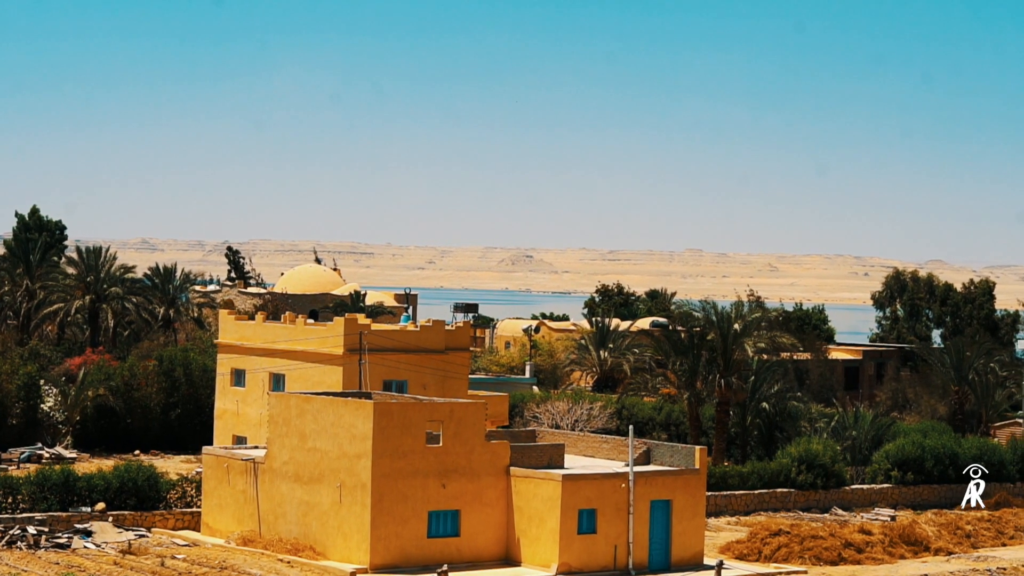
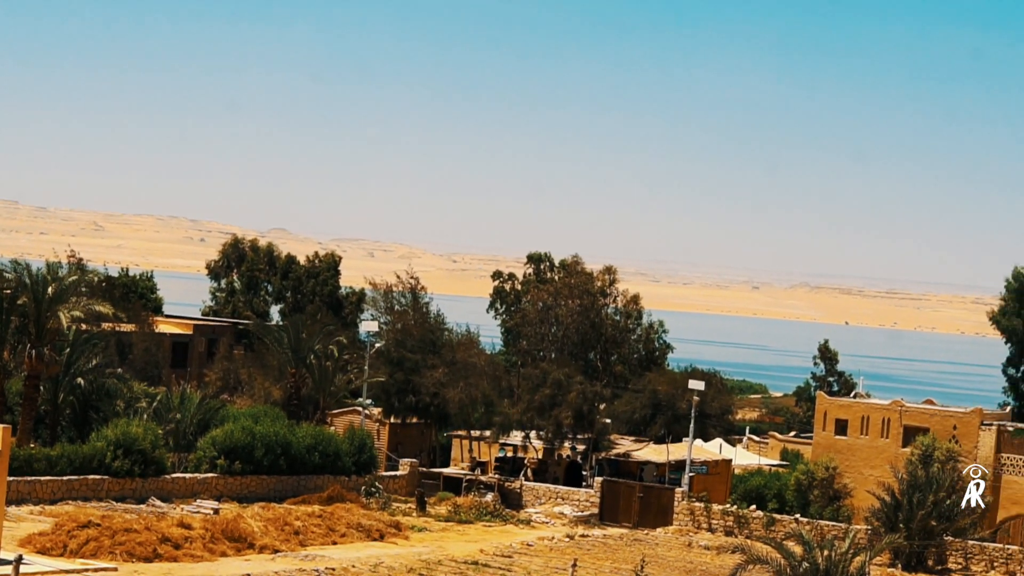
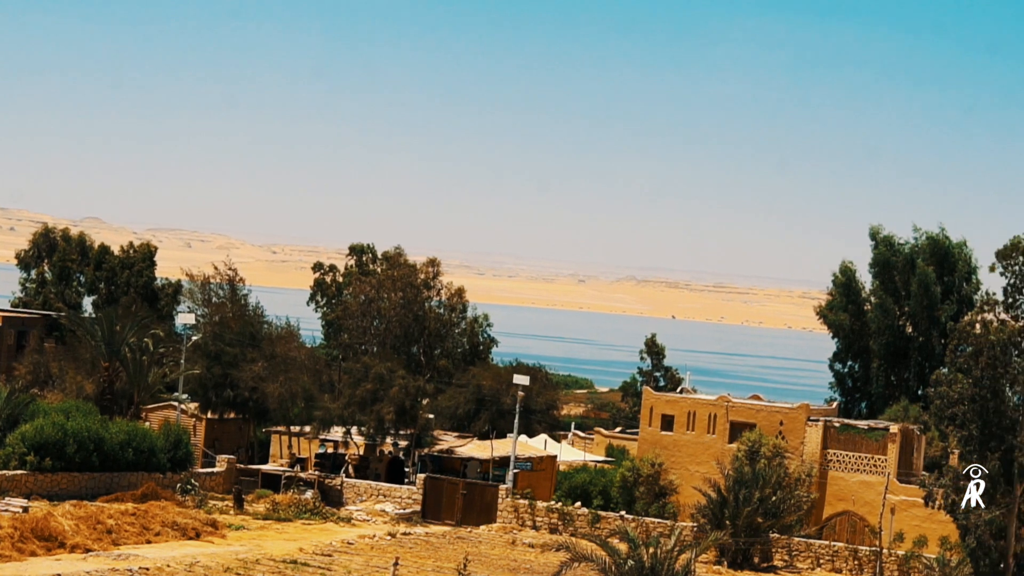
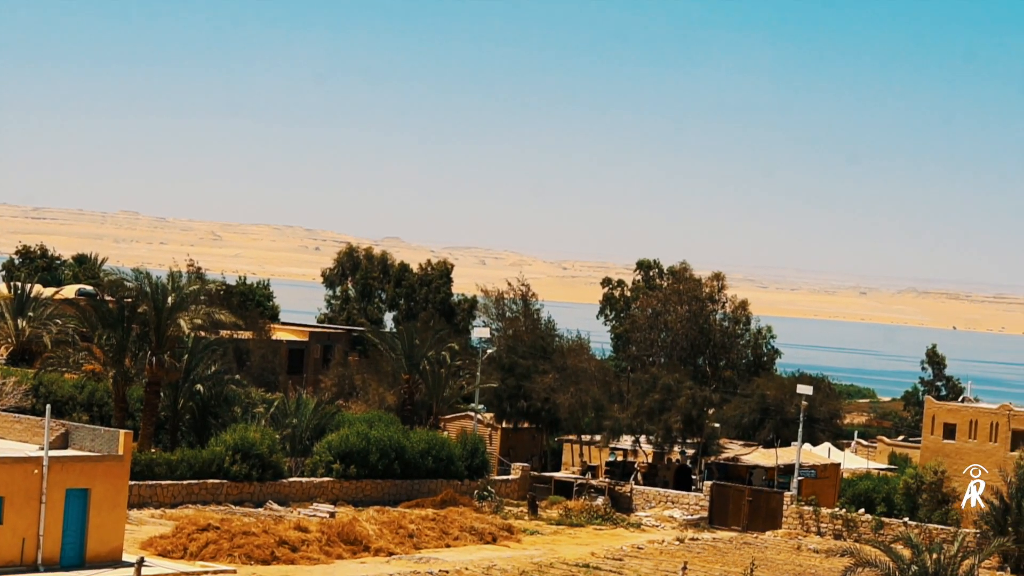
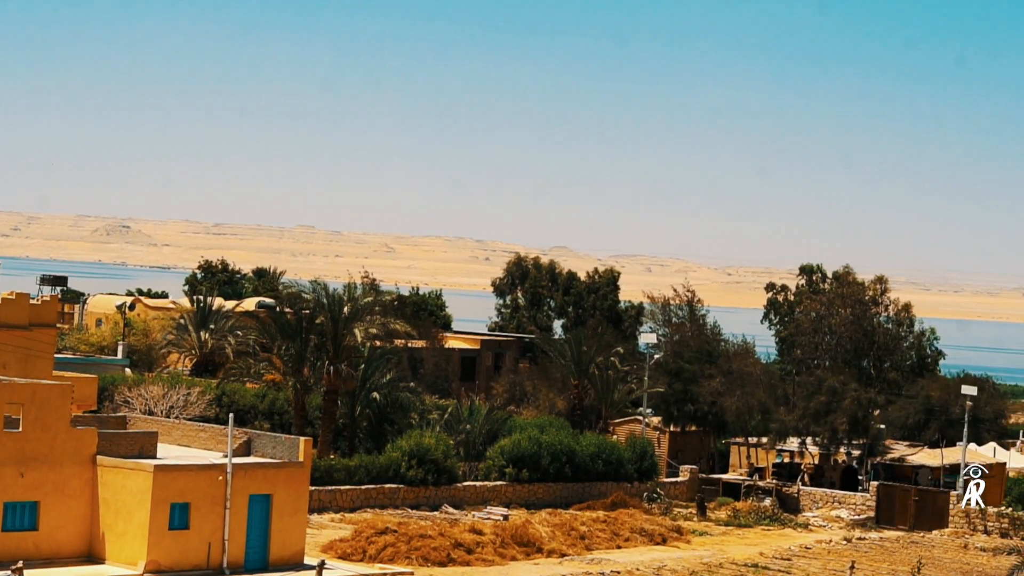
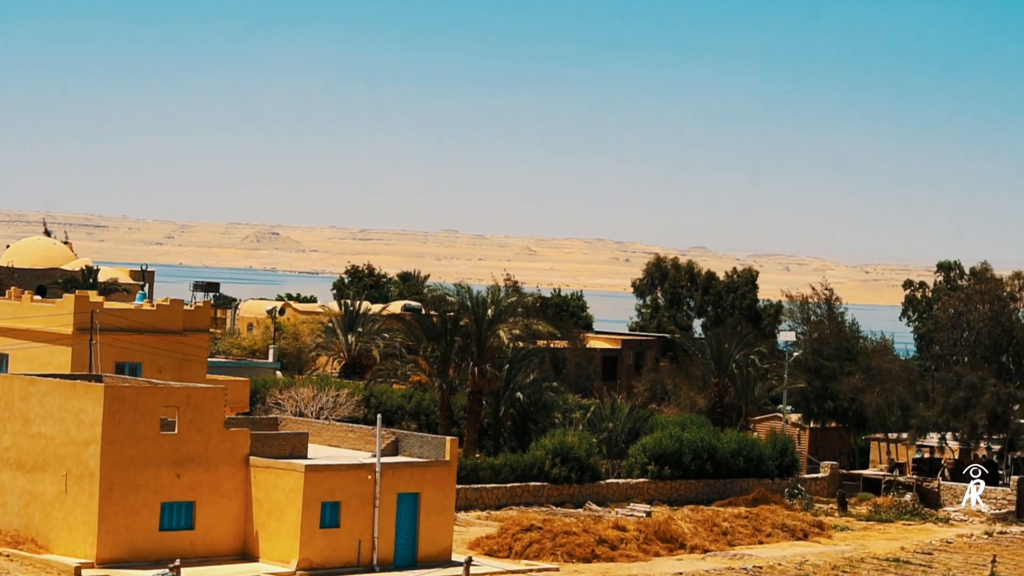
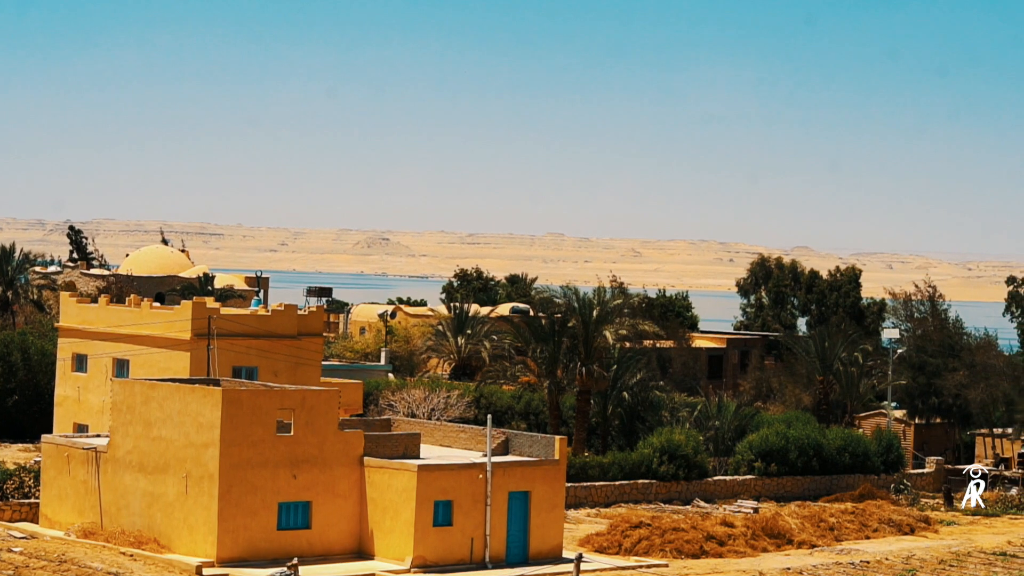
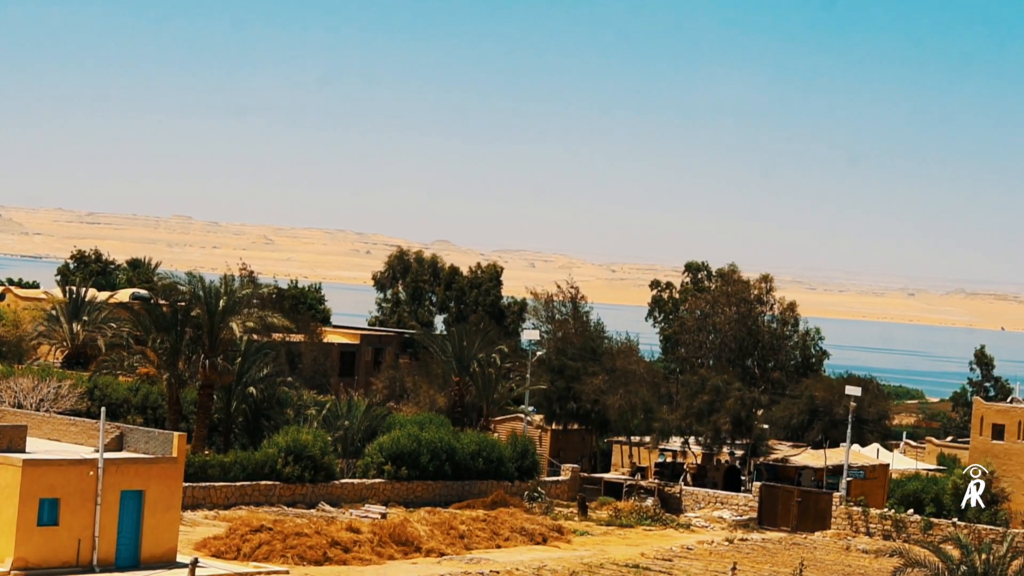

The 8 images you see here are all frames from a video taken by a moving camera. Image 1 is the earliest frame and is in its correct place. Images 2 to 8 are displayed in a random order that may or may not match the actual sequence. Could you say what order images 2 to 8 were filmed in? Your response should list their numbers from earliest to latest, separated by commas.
7, 6, 5, 8, 4, 2, 3
